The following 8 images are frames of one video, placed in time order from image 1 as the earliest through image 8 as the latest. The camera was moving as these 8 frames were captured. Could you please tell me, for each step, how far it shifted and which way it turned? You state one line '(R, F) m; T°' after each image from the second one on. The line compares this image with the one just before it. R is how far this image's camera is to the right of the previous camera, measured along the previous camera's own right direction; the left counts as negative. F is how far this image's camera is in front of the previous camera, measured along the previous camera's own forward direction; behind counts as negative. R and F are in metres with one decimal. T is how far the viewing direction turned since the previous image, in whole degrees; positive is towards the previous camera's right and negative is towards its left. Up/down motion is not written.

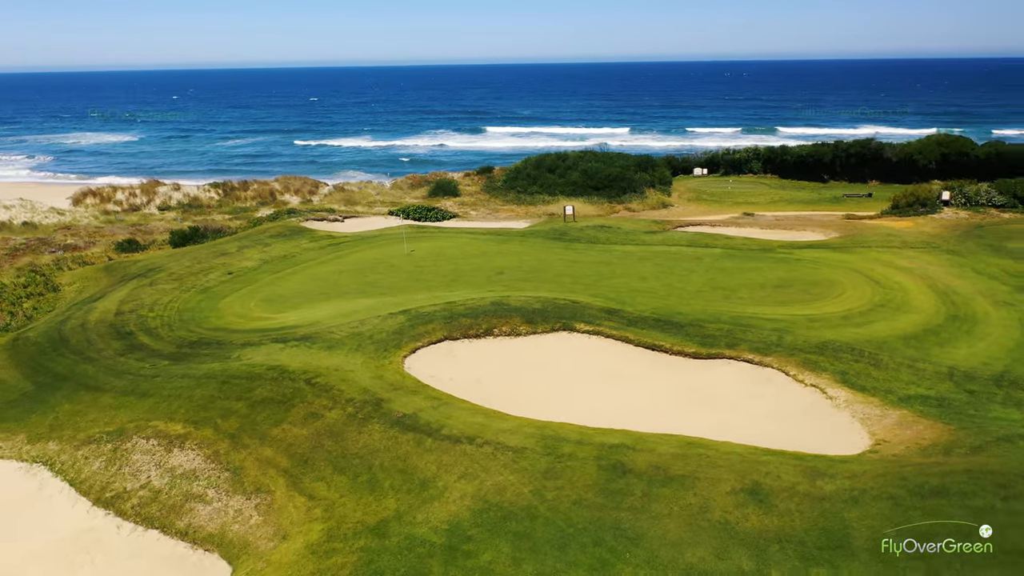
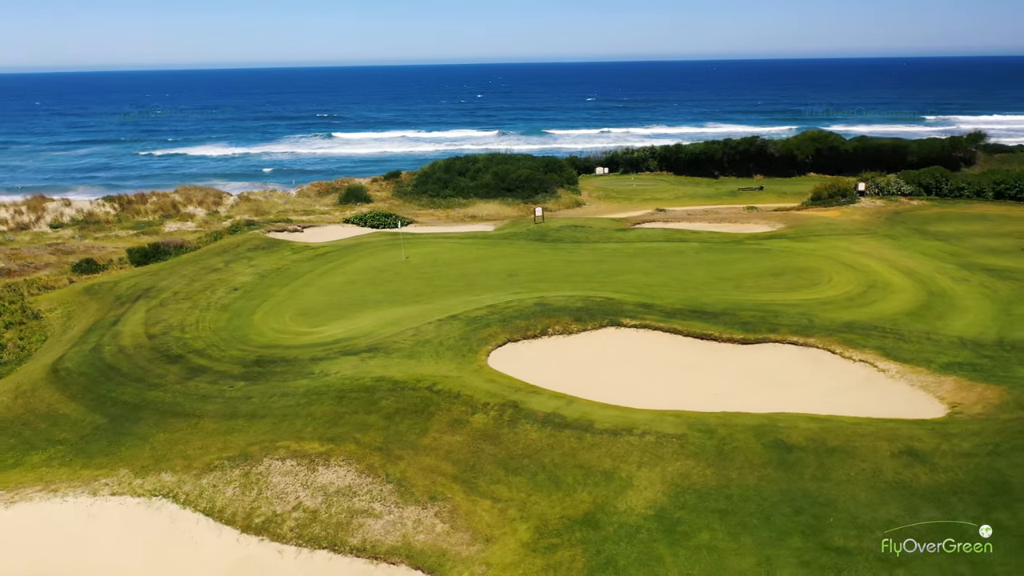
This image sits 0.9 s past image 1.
(-4.6, -0.1) m; +11°
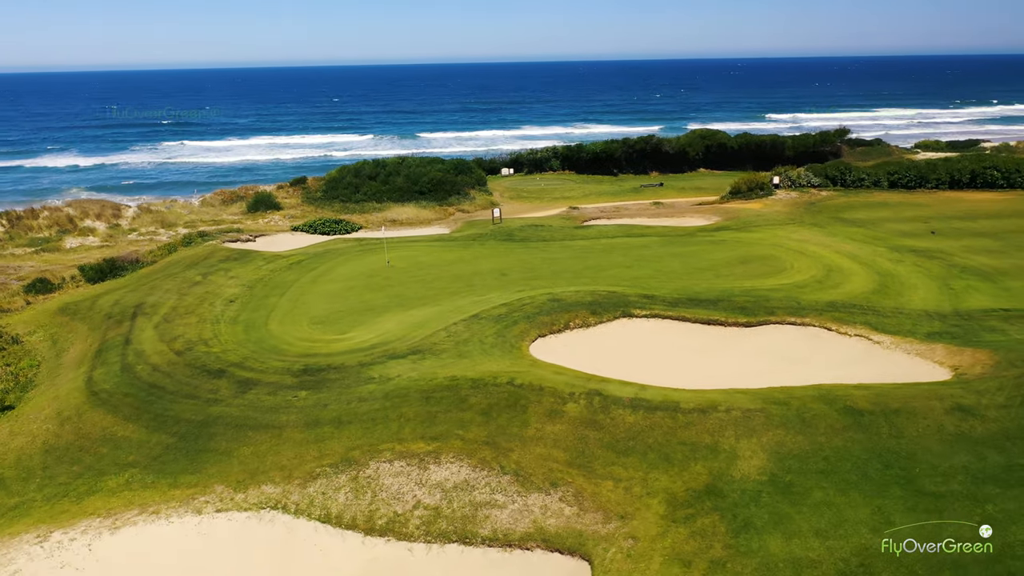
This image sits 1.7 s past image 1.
(-3.8, -0.4) m; +10°
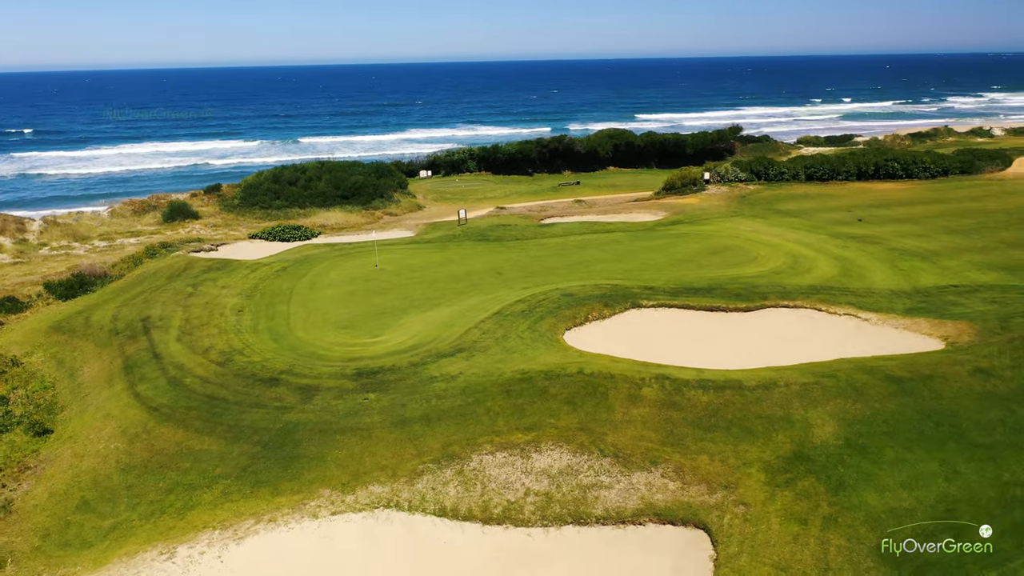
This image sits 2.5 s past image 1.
(-3.6, -0.4) m; +9°
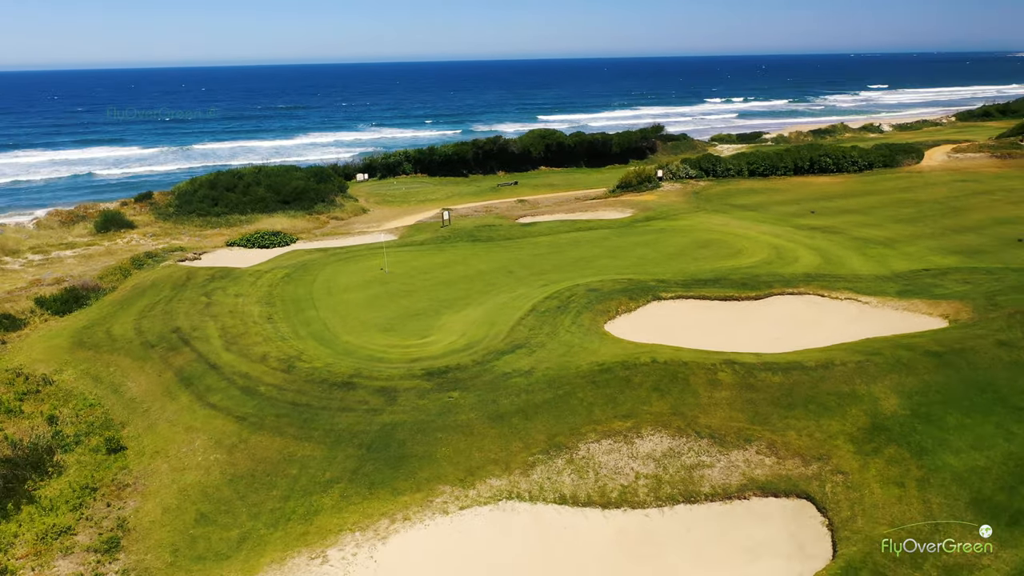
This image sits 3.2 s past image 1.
(-3.5, -0.3) m; +7°
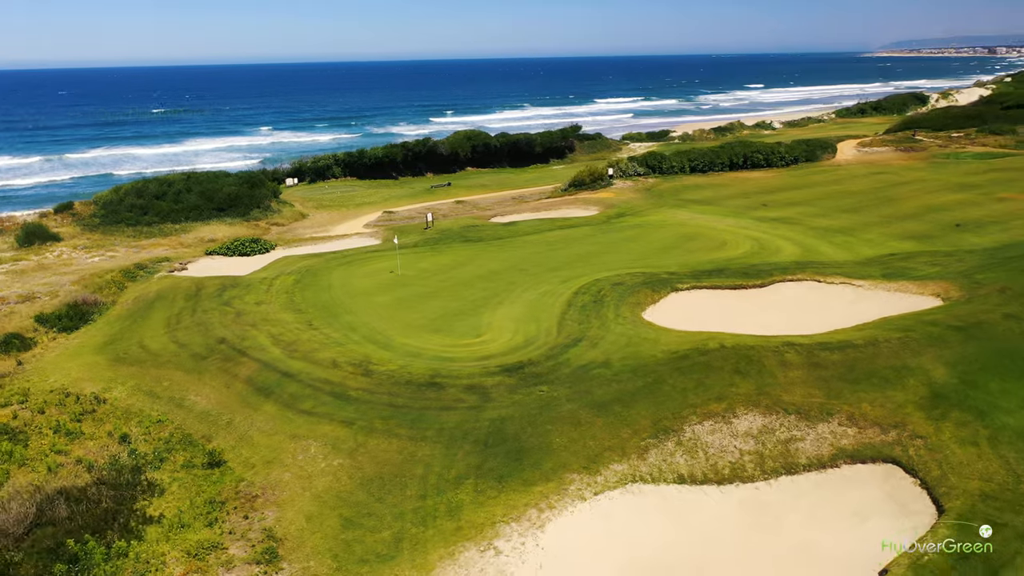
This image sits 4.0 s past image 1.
(-4.0, -0.2) m; +8°
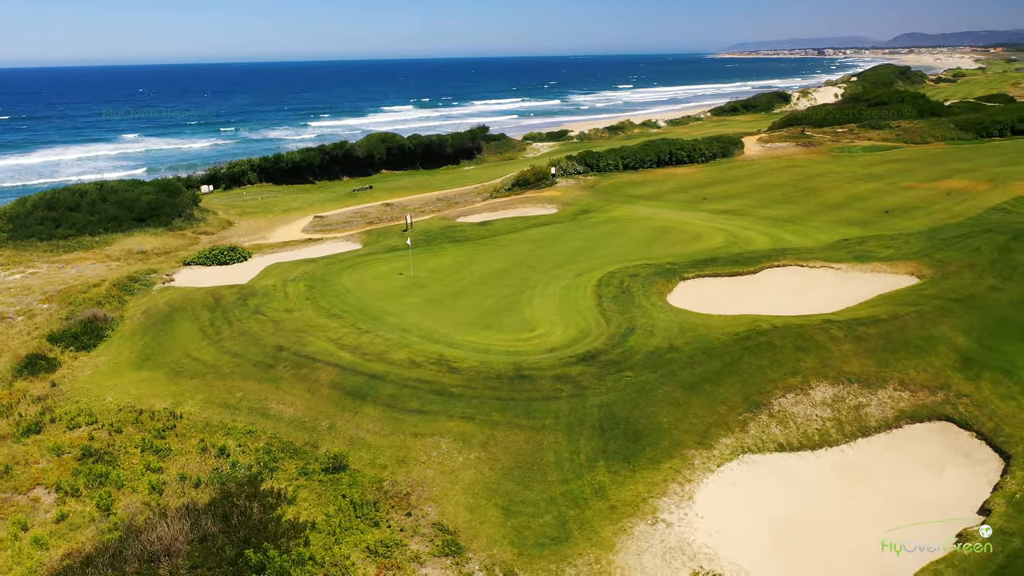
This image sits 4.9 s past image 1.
(-4.5, -0.3) m; +9°
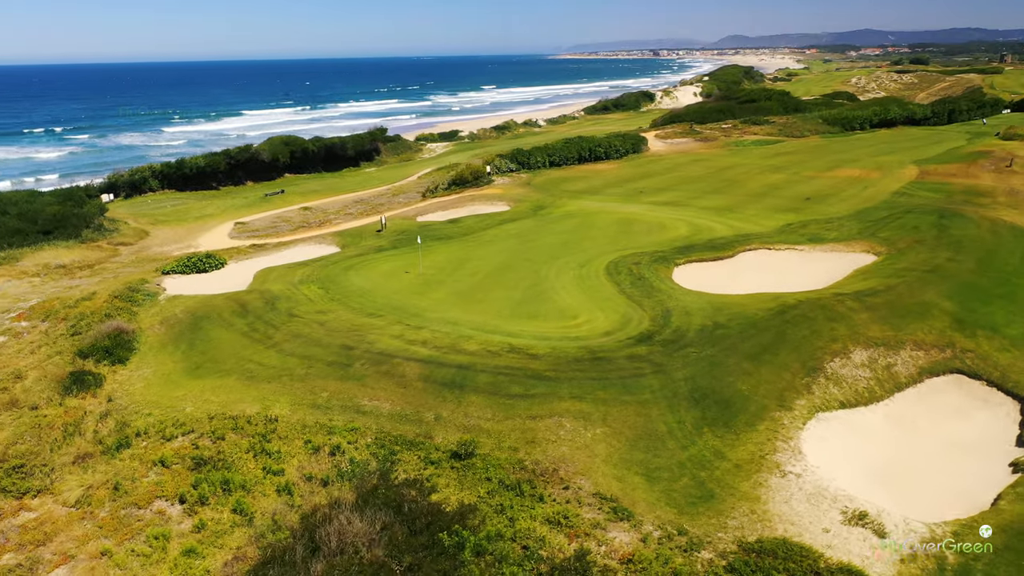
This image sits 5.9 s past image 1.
(-4.8, -0.5) m; +10°
